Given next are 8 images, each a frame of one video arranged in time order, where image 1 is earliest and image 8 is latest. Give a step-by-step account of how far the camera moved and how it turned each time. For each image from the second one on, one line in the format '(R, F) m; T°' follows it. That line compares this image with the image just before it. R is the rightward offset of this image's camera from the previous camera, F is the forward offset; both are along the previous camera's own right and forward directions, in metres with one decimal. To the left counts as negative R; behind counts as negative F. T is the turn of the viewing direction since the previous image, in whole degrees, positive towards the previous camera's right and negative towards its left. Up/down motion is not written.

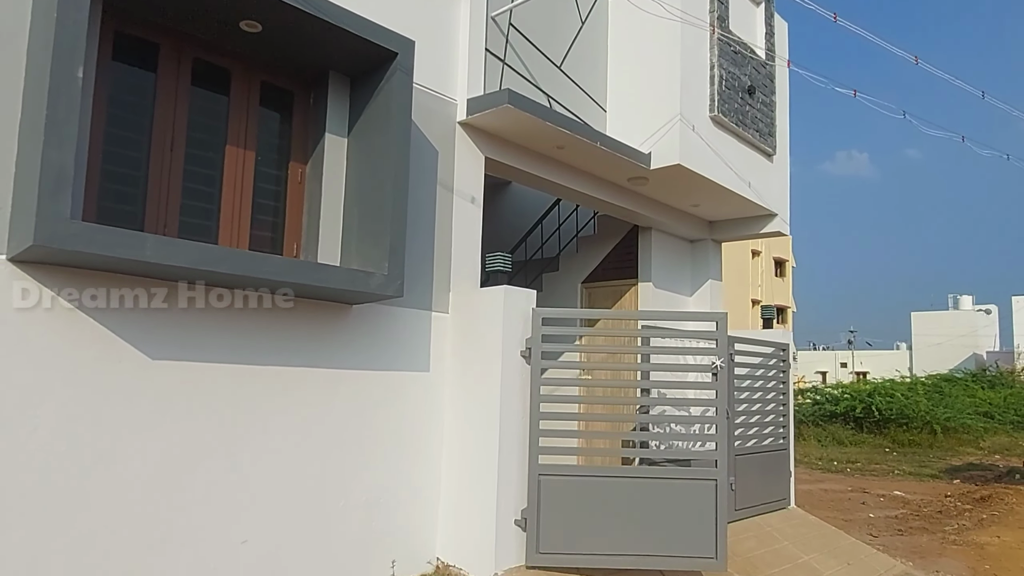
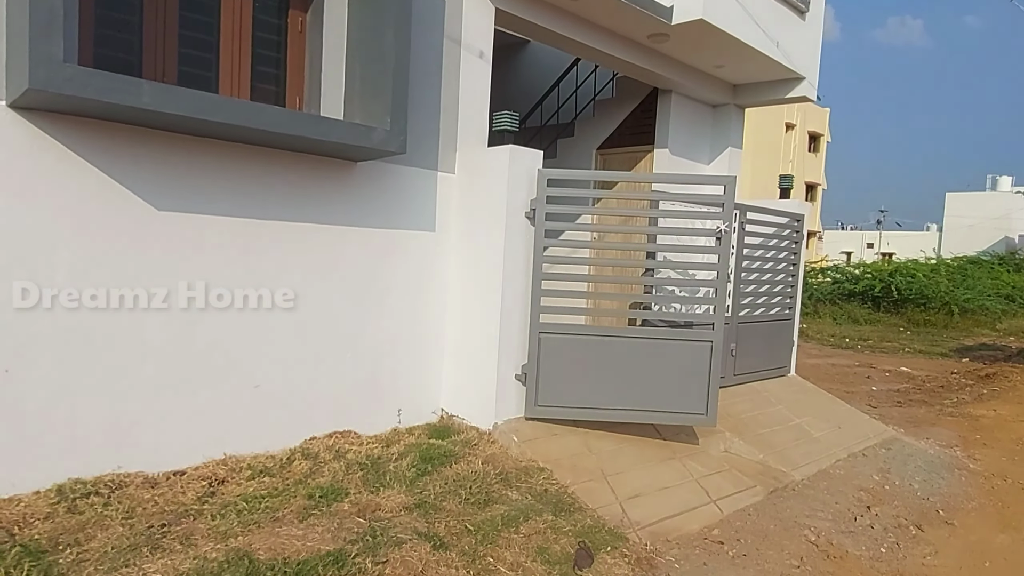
(+0.1, 0.0) m; -2°
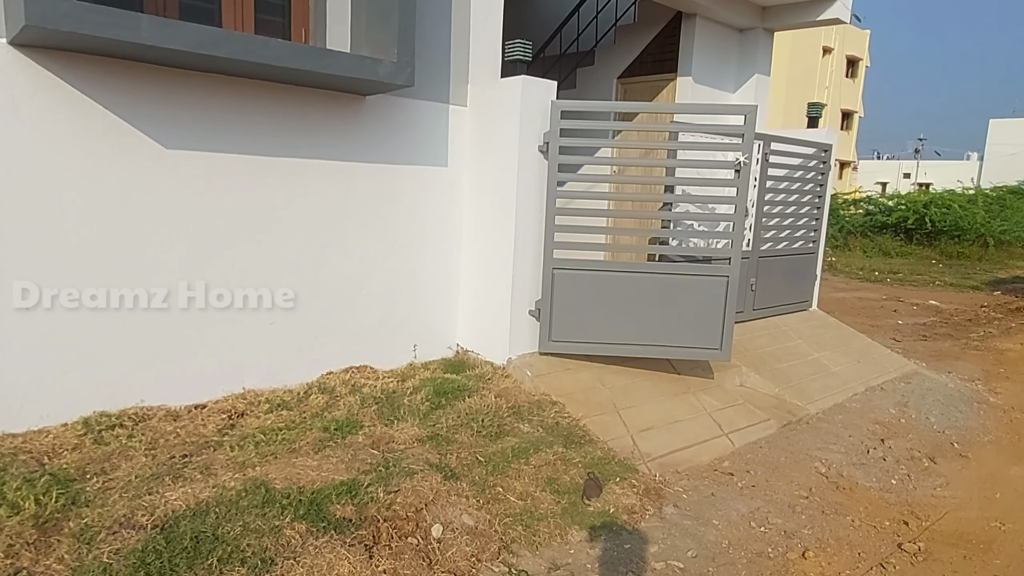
(+0.1, 0.0) m; -2°
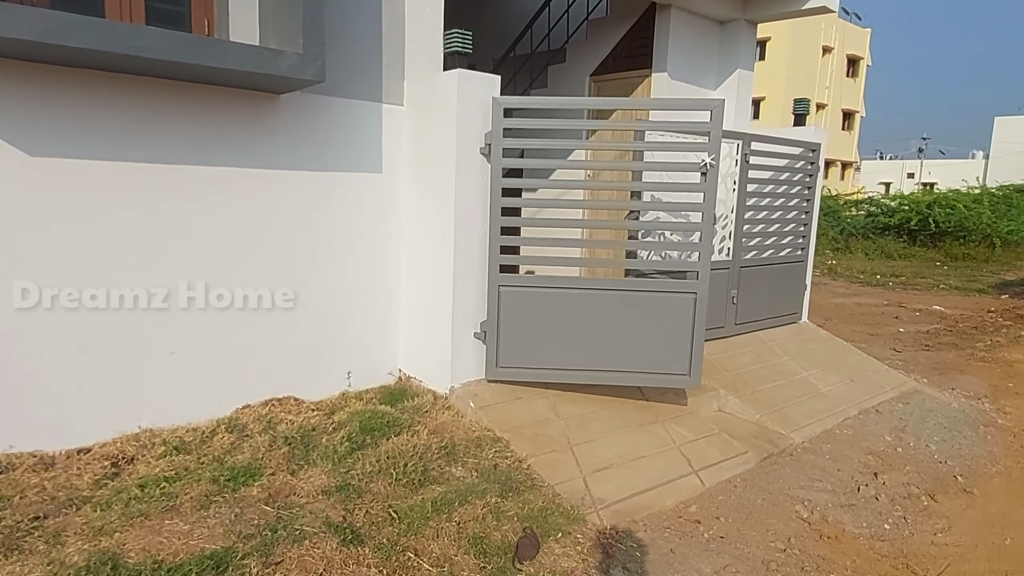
(+0.4, +0.5) m; 0°
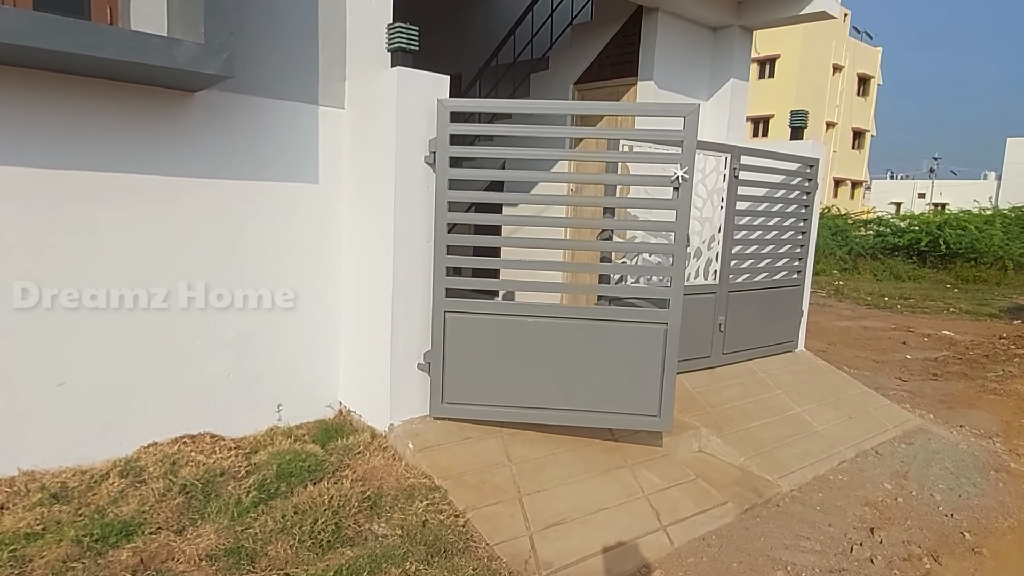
(+0.3, +0.4) m; -1°
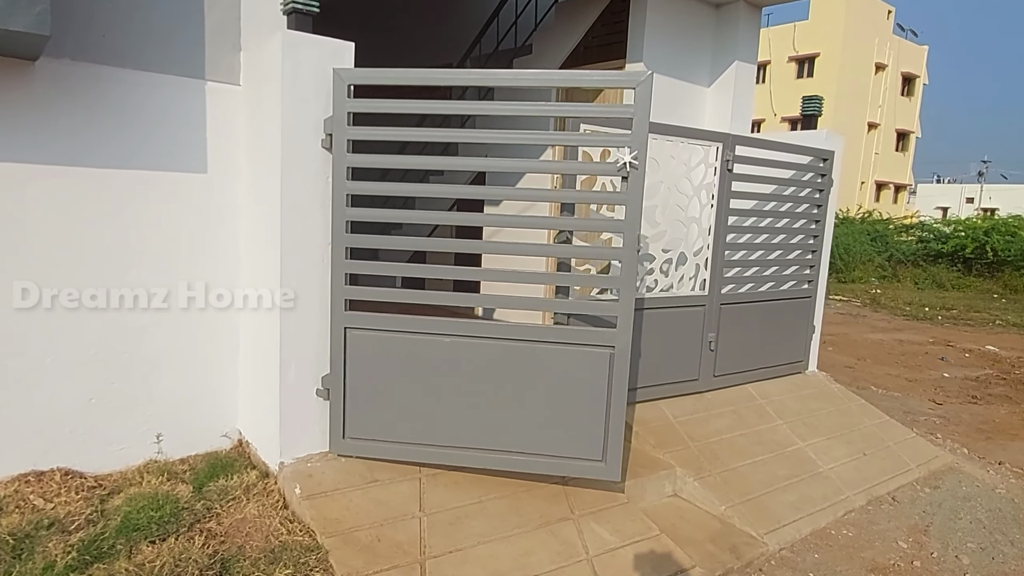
(+0.5, +0.7) m; -3°
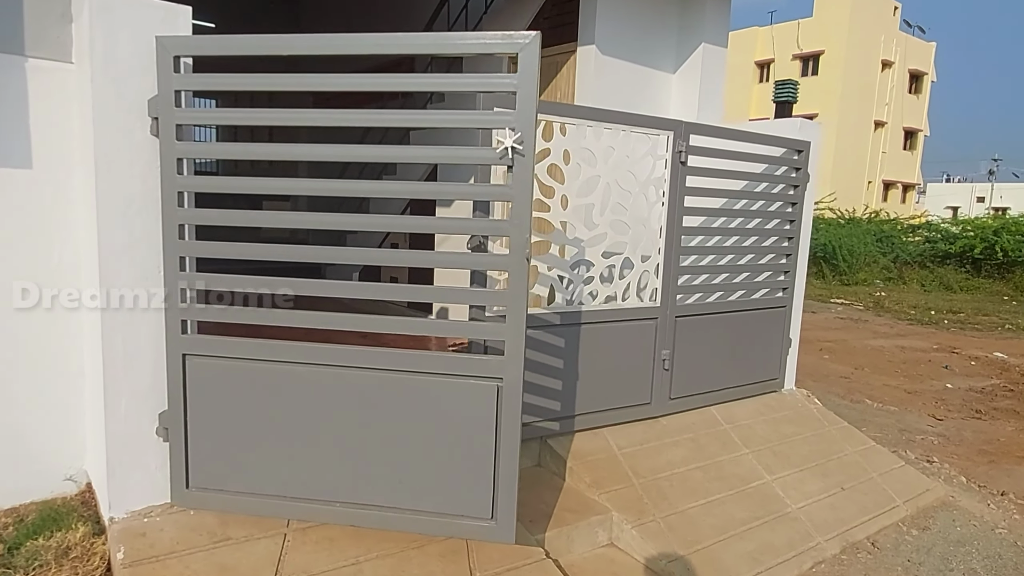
(+0.5, +0.5) m; -1°
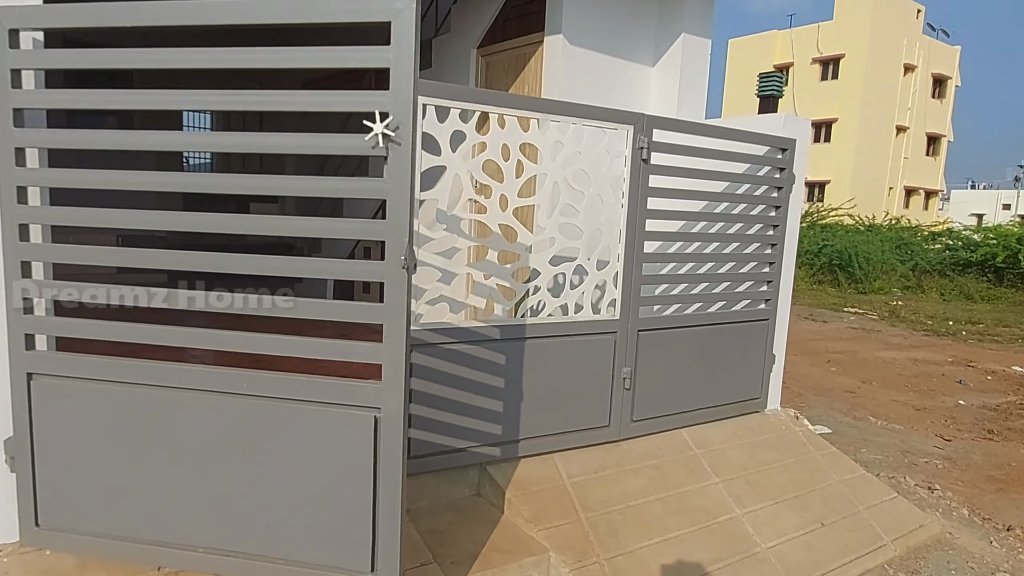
(+0.4, +0.3) m; -2°
